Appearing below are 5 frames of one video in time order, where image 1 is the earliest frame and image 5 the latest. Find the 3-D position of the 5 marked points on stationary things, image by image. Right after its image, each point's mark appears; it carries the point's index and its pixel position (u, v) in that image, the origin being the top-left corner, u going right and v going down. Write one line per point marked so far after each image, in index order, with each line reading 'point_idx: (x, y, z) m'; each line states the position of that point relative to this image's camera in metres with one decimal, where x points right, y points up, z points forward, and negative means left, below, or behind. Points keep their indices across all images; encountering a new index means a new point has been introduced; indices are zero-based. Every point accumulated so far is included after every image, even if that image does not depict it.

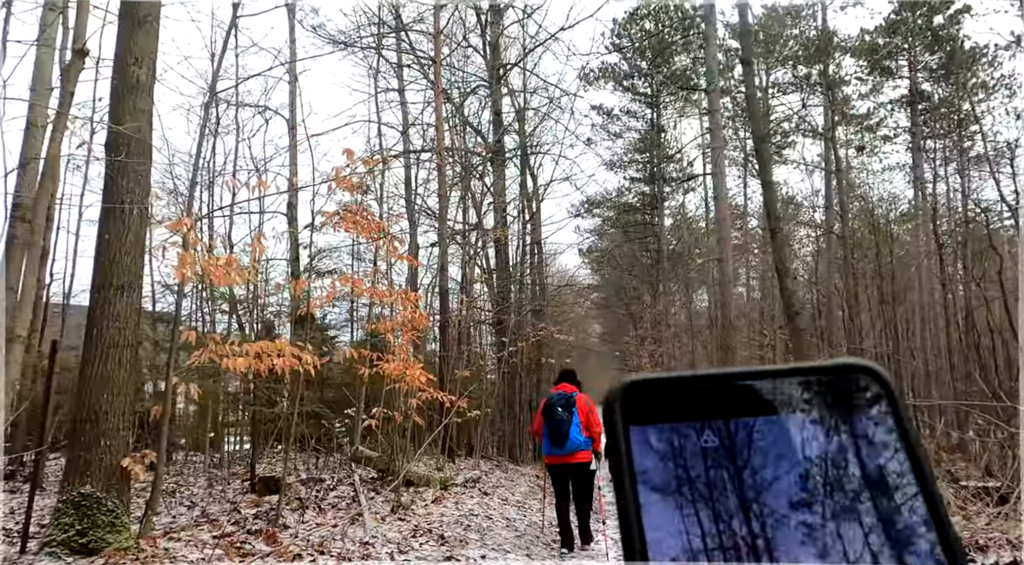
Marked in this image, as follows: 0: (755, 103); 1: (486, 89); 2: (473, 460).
0: (+4.0, +2.9, +14.7) m
1: (-0.6, +4.1, +19.3) m
2: (-0.8, -3.5, +18.1) m
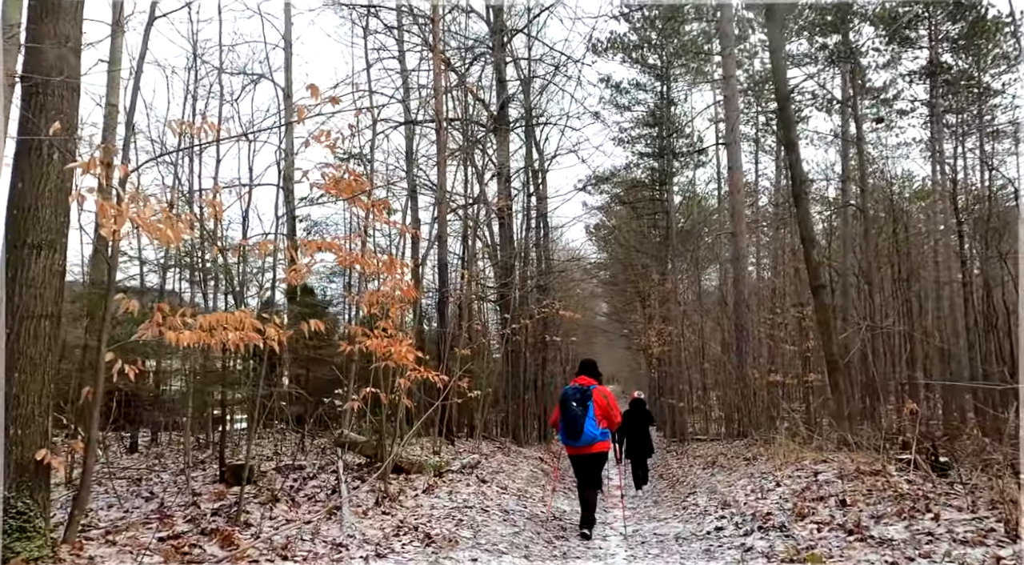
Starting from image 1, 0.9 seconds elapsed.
0: (+4.0, +3.3, +13.9) m
1: (-0.5, +4.6, +18.5) m
2: (-0.7, -3.0, +17.5) m
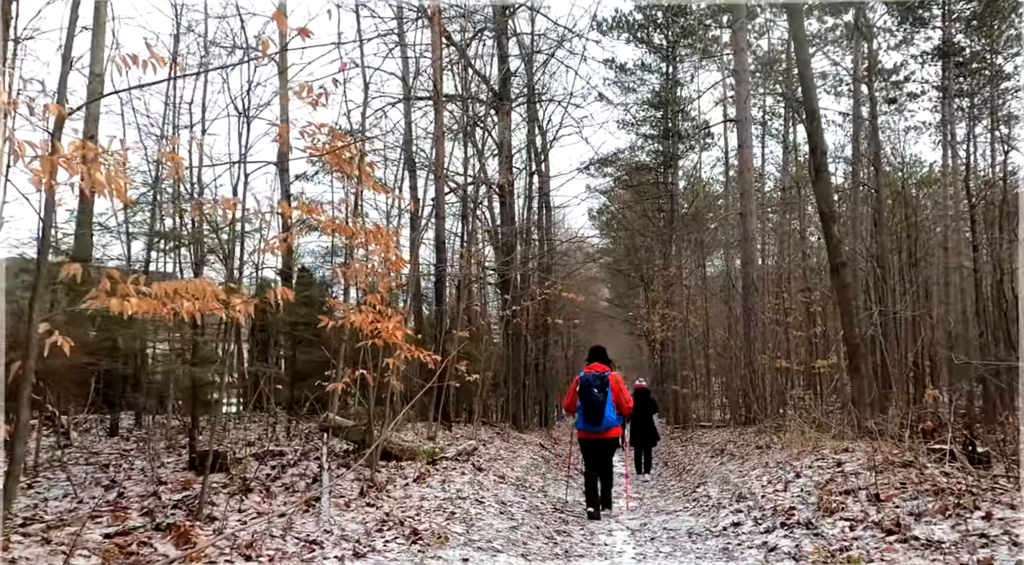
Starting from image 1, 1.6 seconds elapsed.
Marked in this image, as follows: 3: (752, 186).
0: (+4.0, +3.6, +13.2) m
1: (-0.4, +5.0, +17.9) m
2: (-0.7, -2.7, +17.0) m
3: (+5.2, +2.1, +19.7) m
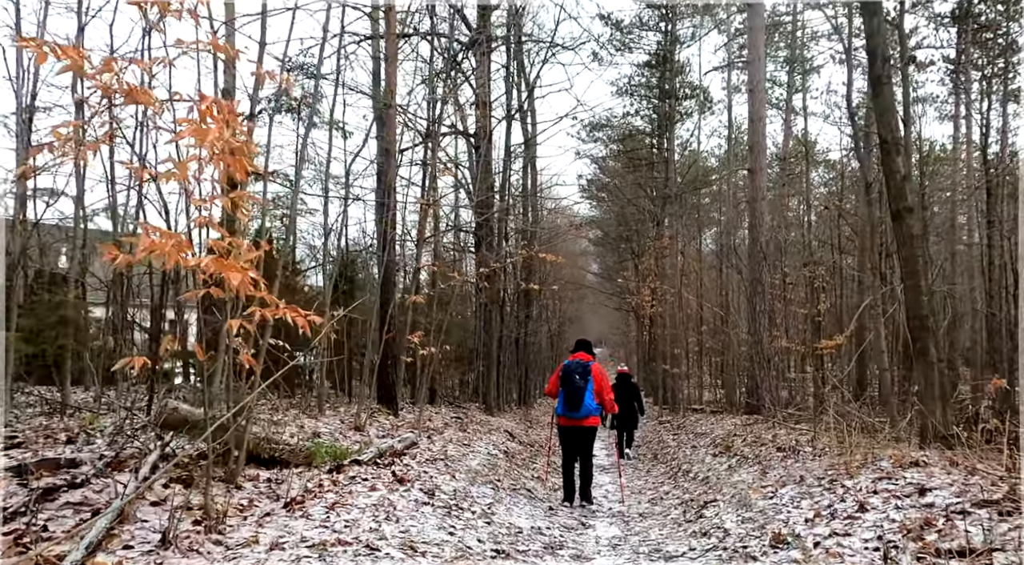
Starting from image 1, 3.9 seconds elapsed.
0: (+3.7, +4.0, +10.9) m
1: (-0.8, +5.6, +15.5) m
2: (-1.2, -2.0, +14.8) m
3: (+4.7, +2.7, +17.5) m
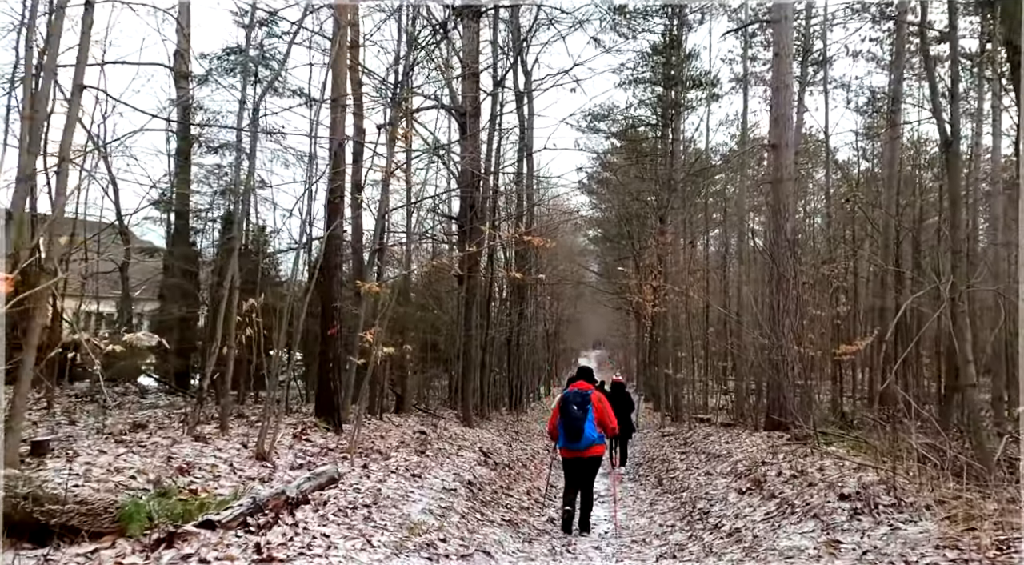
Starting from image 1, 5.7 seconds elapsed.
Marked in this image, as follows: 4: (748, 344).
0: (+3.6, +4.1, +8.9) m
1: (-0.9, +5.8, +13.4) m
2: (-1.5, -1.8, +12.7) m
3: (+4.6, +2.8, +15.4) m
4: (+4.6, -1.1, +17.6) m
